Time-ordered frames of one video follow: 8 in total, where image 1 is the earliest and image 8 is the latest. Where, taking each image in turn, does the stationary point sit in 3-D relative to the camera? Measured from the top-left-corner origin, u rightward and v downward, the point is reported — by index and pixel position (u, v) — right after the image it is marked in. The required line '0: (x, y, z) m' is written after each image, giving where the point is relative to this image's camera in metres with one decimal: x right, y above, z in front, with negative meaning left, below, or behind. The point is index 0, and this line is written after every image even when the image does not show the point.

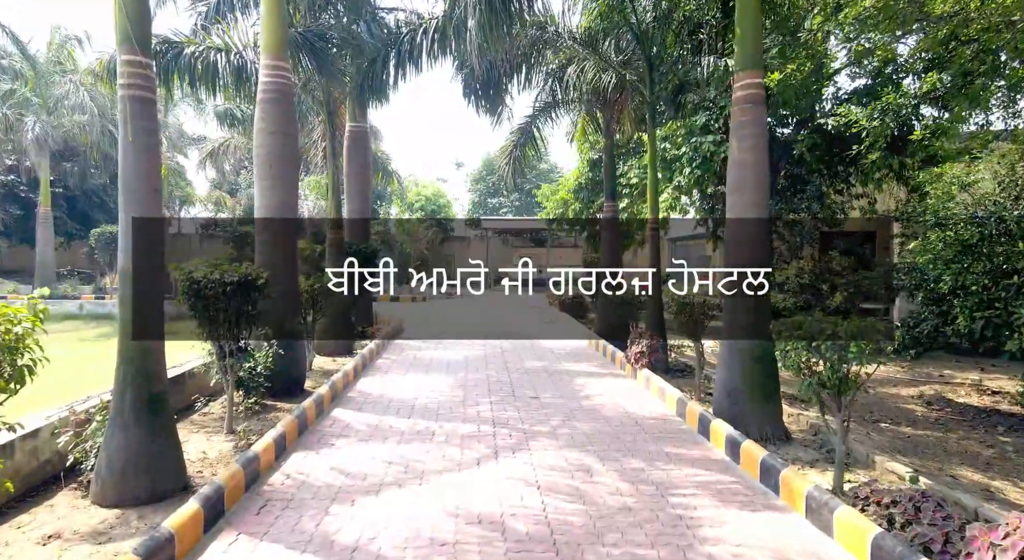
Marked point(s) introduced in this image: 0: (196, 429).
0: (-2.3, -1.1, +4.9) m
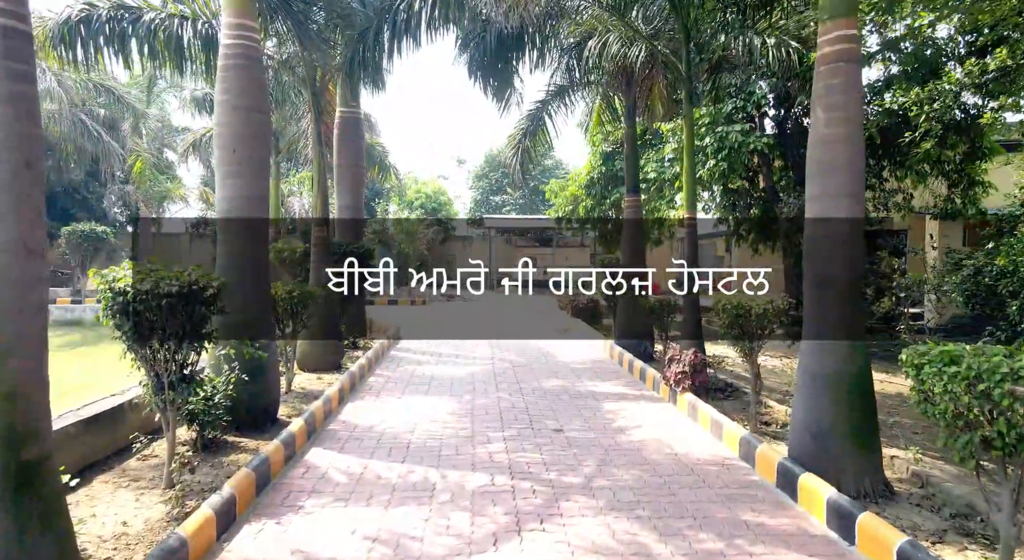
0: (-2.2, -1.1, +3.8) m
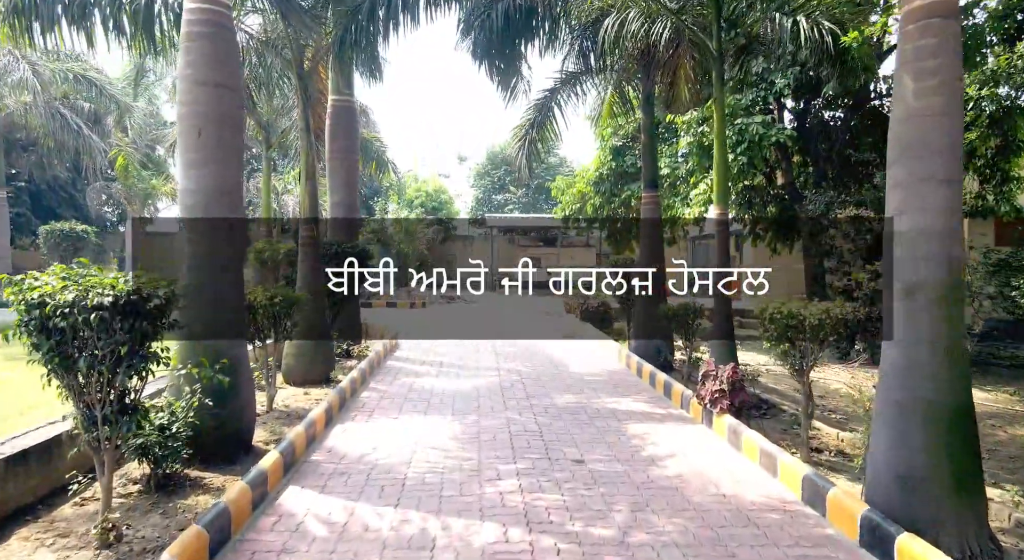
0: (-2.1, -1.2, +3.0) m
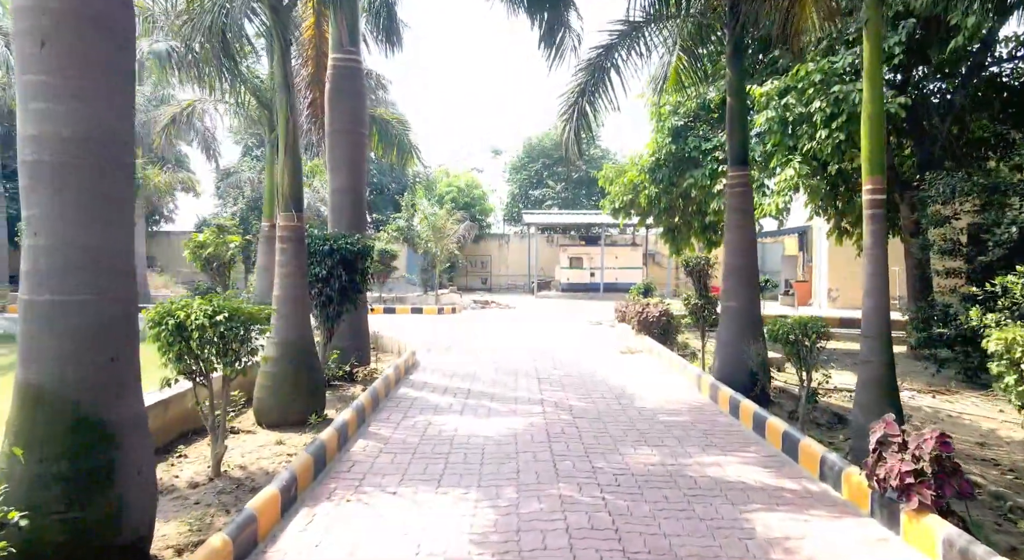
0: (-1.9, -1.2, +1.3) m
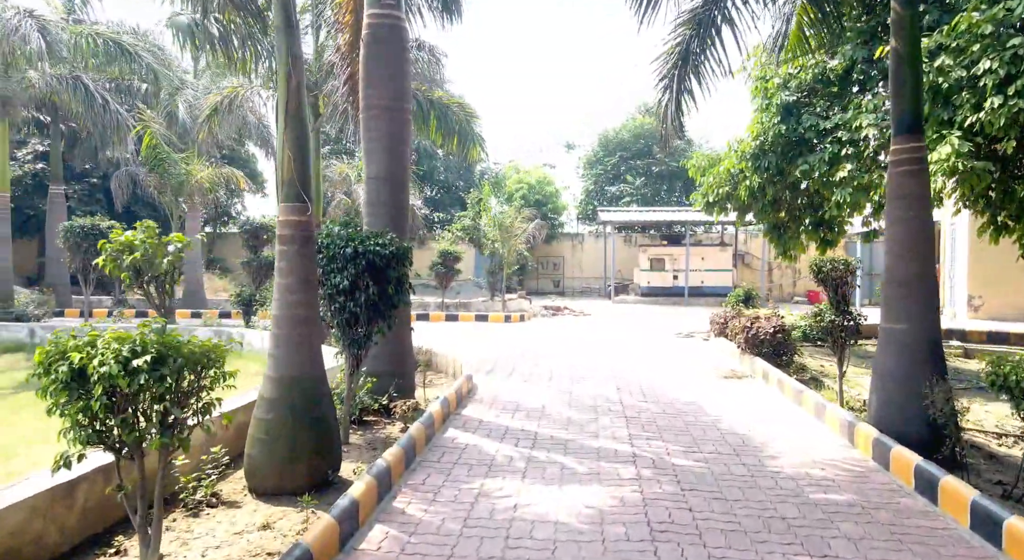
0: (-1.9, -1.3, -0.1) m
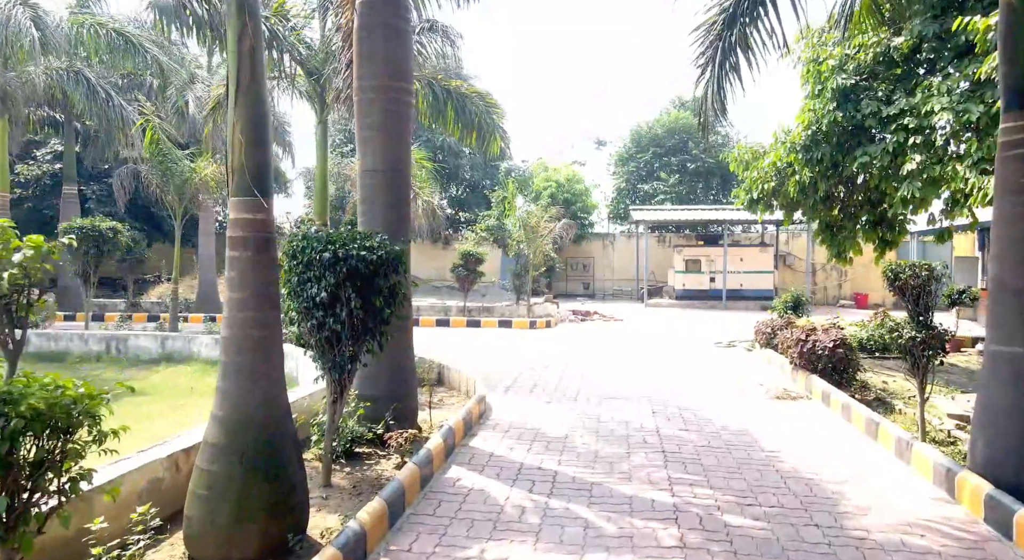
0: (-2.0, -1.3, -0.8) m
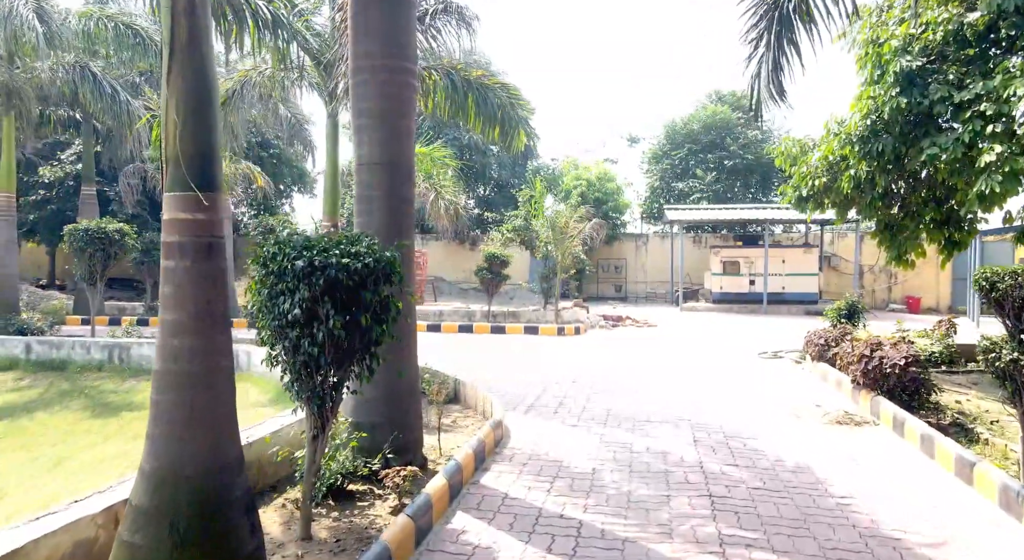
0: (-2.1, -1.4, -1.5) m
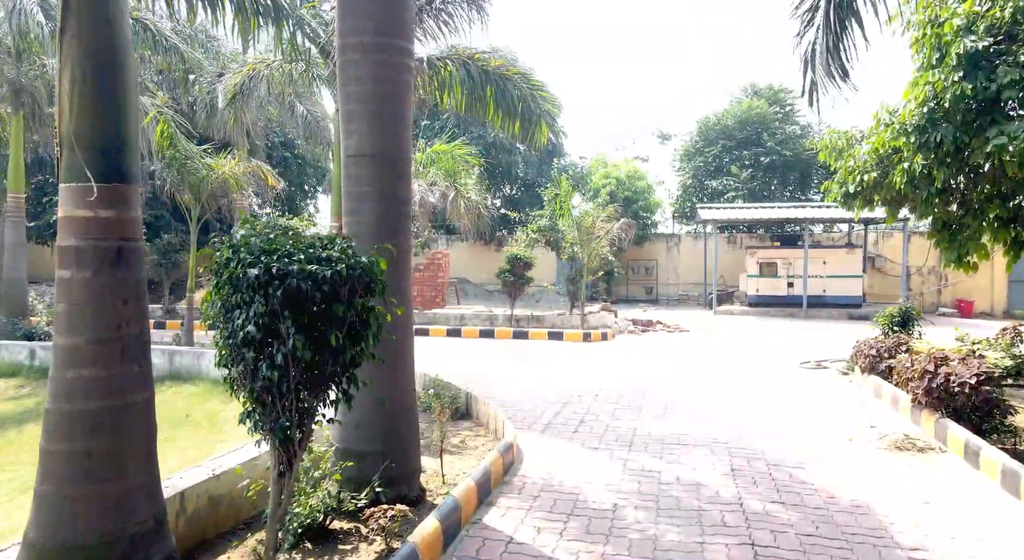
0: (-2.4, -1.4, -1.9) m
